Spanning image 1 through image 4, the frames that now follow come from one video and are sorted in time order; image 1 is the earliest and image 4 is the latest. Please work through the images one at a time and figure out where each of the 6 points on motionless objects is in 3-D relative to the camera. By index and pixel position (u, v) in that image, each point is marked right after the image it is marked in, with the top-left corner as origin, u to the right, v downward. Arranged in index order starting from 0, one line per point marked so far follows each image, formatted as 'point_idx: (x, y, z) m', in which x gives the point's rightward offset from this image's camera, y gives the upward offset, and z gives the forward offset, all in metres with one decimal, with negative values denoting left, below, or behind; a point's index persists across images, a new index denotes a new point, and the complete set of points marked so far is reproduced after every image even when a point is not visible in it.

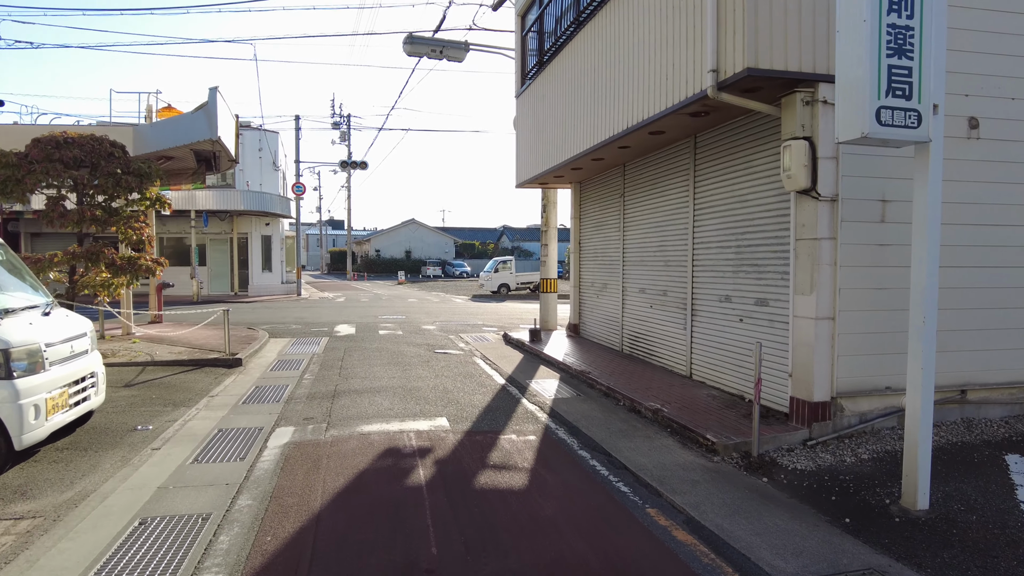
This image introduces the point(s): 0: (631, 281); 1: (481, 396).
0: (+1.9, +0.1, +11.1) m
1: (-0.4, -1.3, +8.6) m
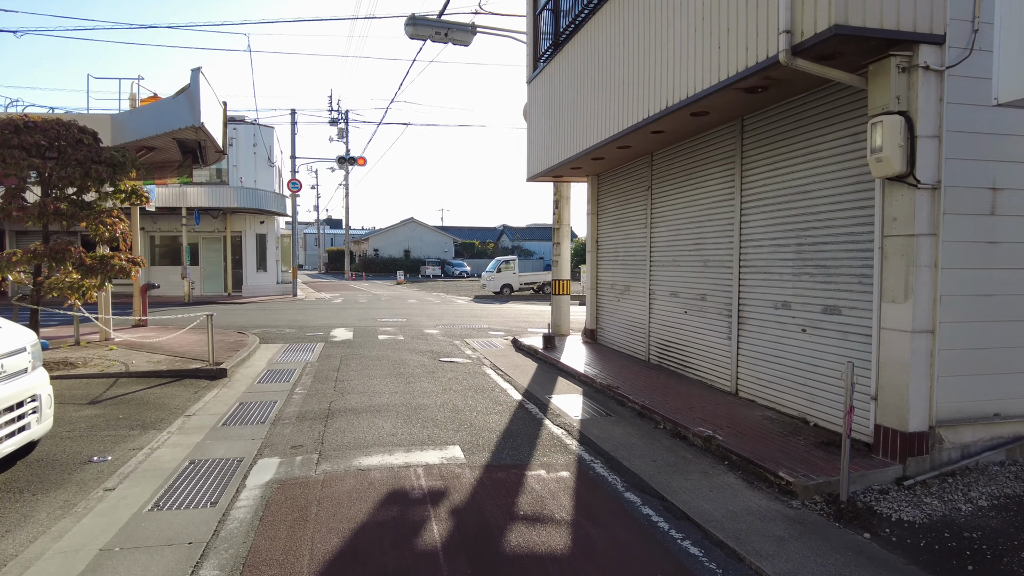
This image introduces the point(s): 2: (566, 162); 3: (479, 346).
0: (+2.1, +0.1, +10.0) m
1: (-0.2, -1.3, +7.4) m
2: (+0.9, +2.1, +11.7) m
3: (-0.6, -1.2, +13.9) m
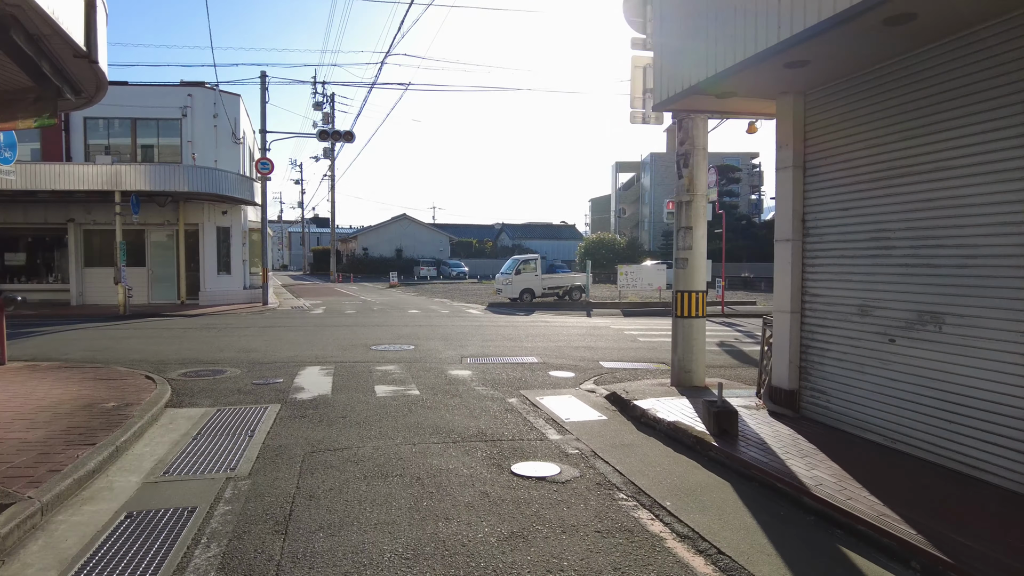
0: (+3.3, -0.1, +3.8) m
1: (+1.1, -1.6, +1.3) m
2: (+2.1, +1.9, +5.5) m
3: (+0.5, -1.4, +7.7) m
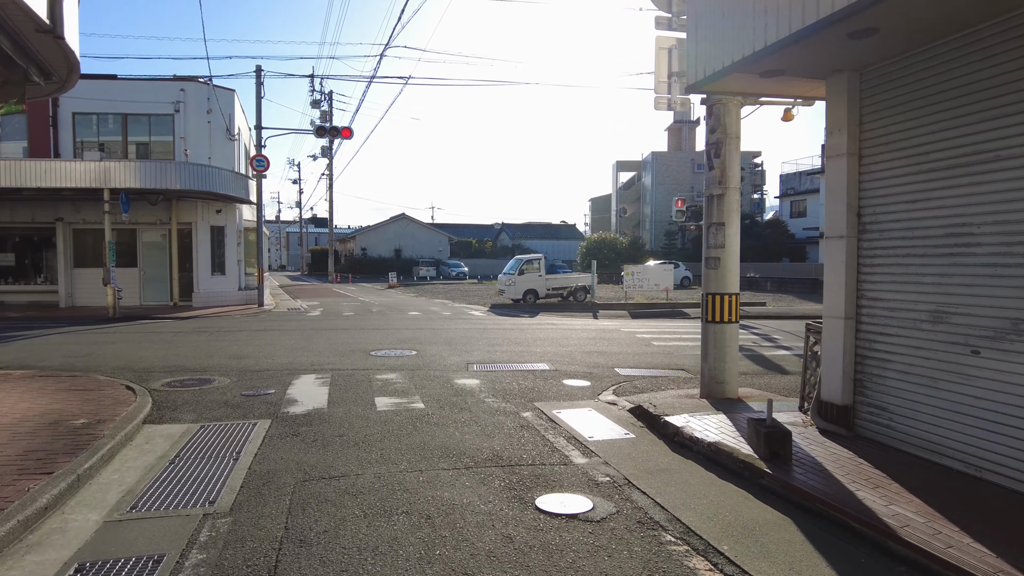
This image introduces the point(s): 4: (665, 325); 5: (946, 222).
0: (+3.5, -0.2, +3.0) m
1: (+1.3, -1.6, +0.5) m
2: (+2.3, +1.8, +4.7) m
3: (+0.7, -1.4, +6.9) m
4: (+4.0, -1.0, +18.7) m
5: (+3.1, +0.5, +5.1) m
